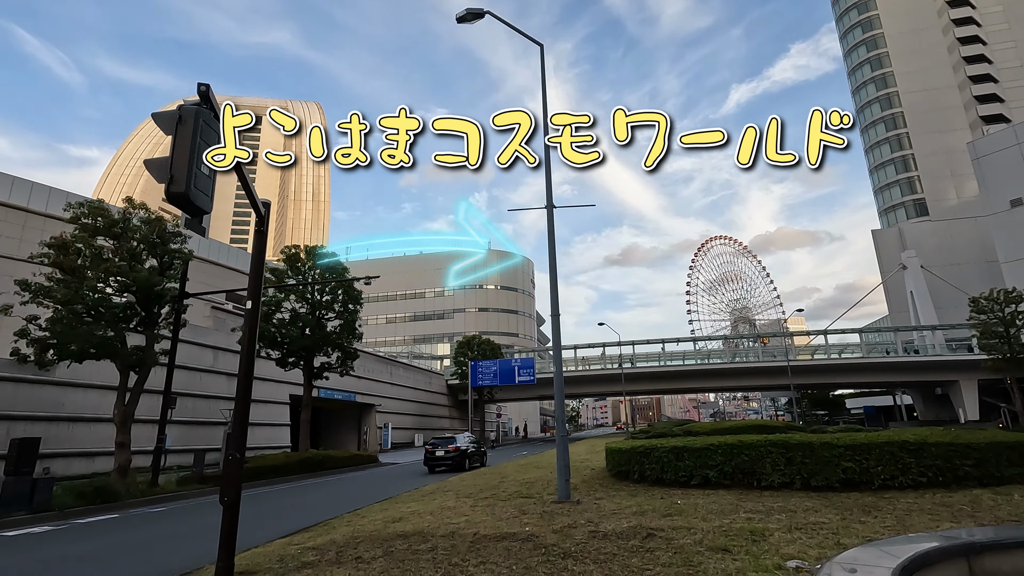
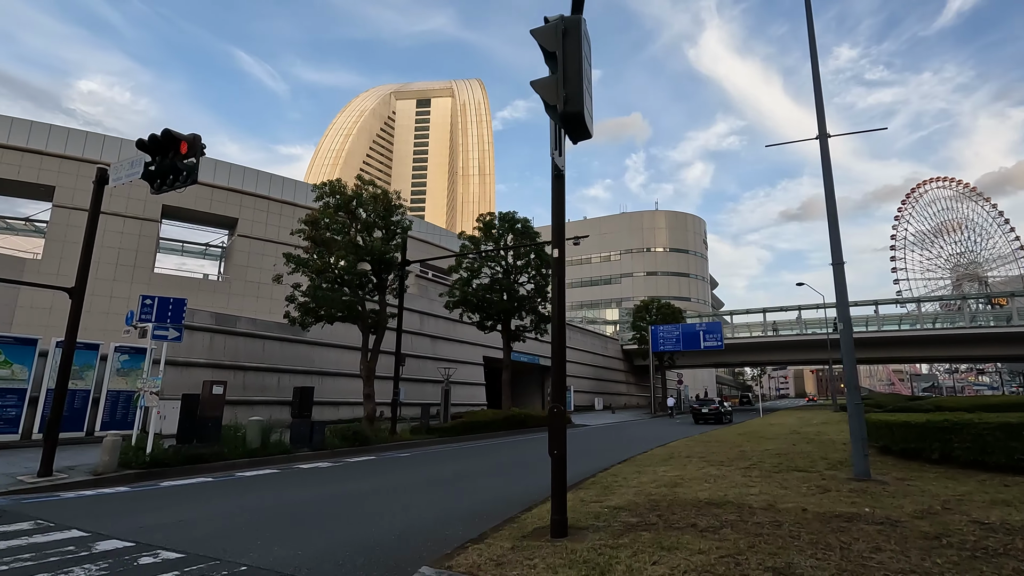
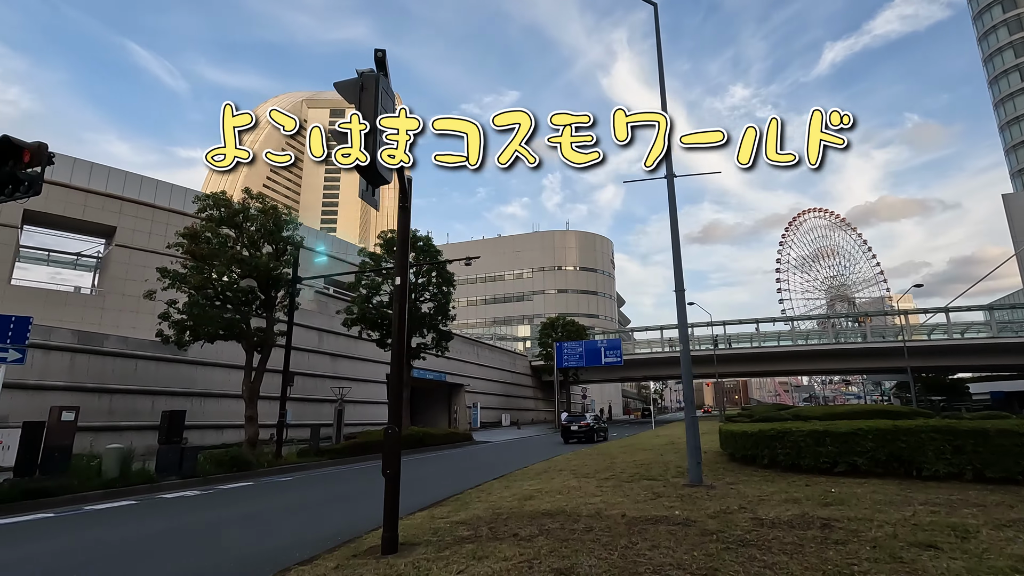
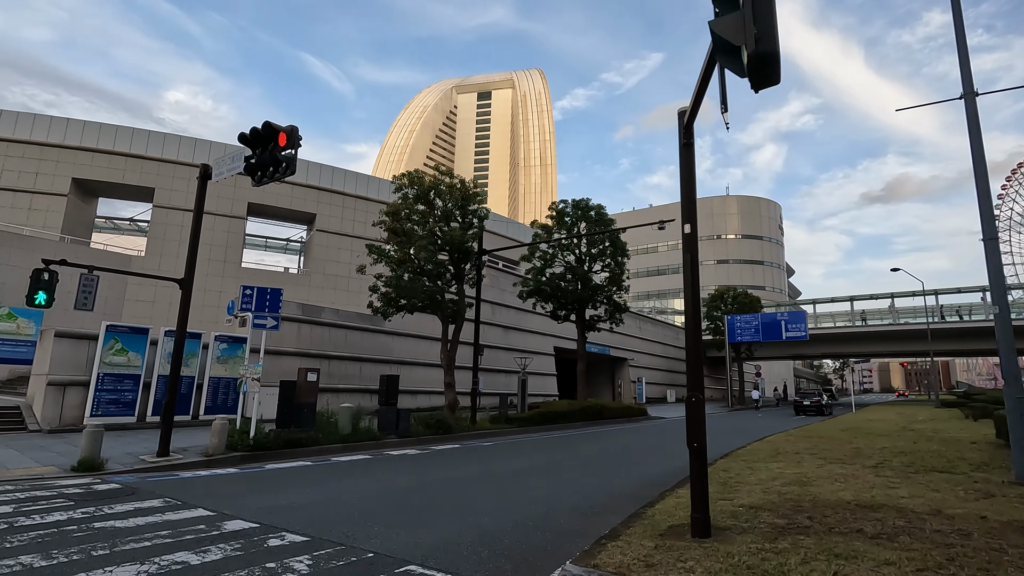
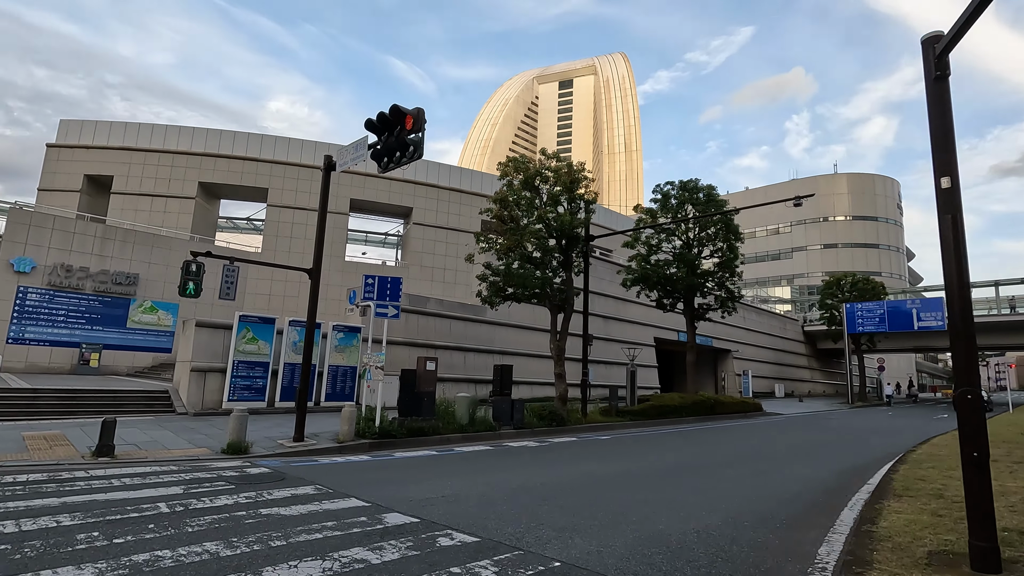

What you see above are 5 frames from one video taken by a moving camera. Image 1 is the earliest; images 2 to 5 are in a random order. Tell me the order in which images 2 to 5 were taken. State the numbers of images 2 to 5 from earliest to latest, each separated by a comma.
3, 2, 4, 5
